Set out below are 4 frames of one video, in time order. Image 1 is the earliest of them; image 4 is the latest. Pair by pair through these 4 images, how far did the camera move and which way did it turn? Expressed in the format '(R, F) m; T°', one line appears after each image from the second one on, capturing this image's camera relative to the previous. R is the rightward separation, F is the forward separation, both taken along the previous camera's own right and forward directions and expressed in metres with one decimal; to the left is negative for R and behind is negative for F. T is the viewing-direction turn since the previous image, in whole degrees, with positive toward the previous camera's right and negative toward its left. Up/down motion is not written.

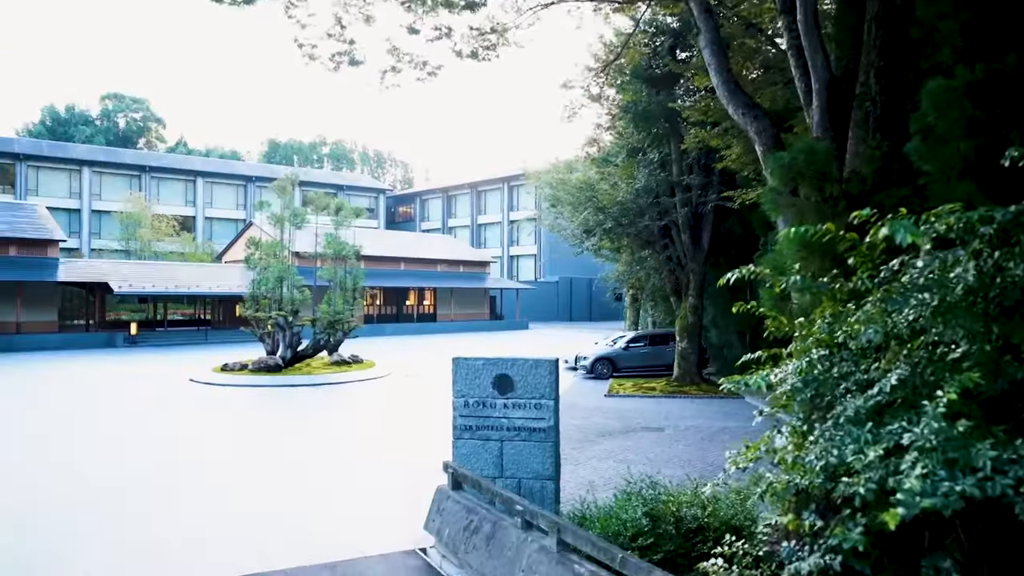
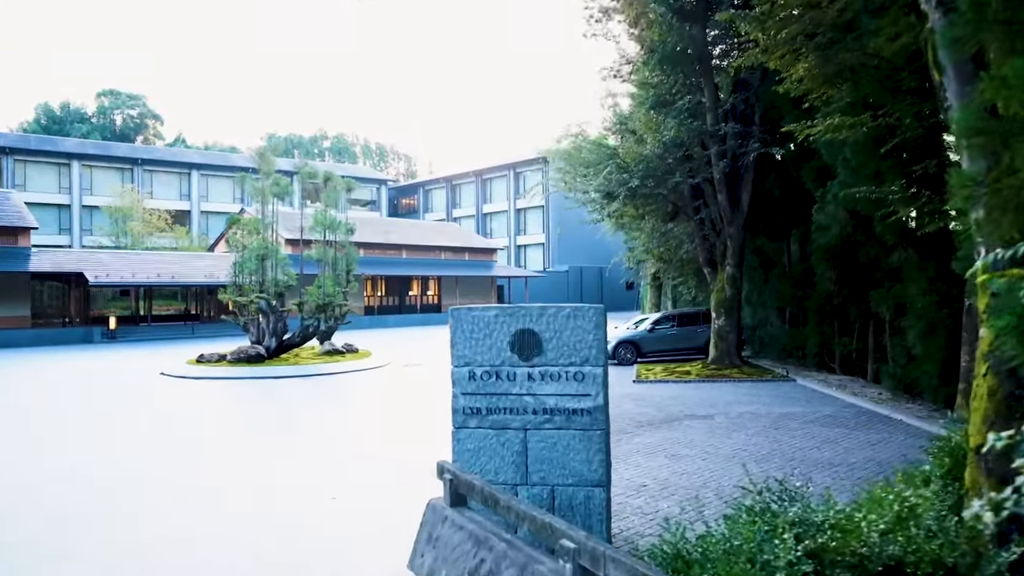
(-0.1, +2.3) m; -1°
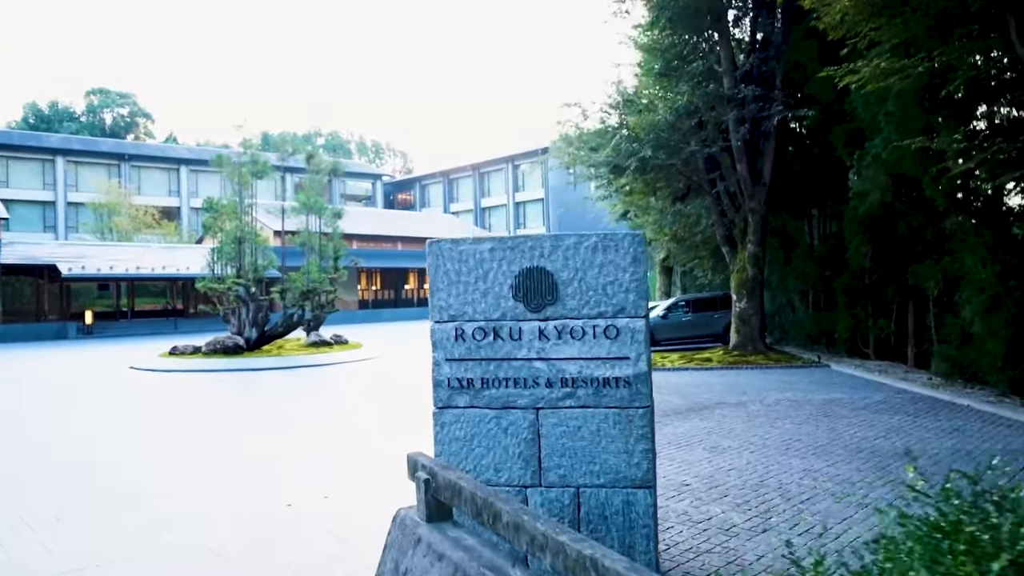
(0.0, +1.4) m; 0°
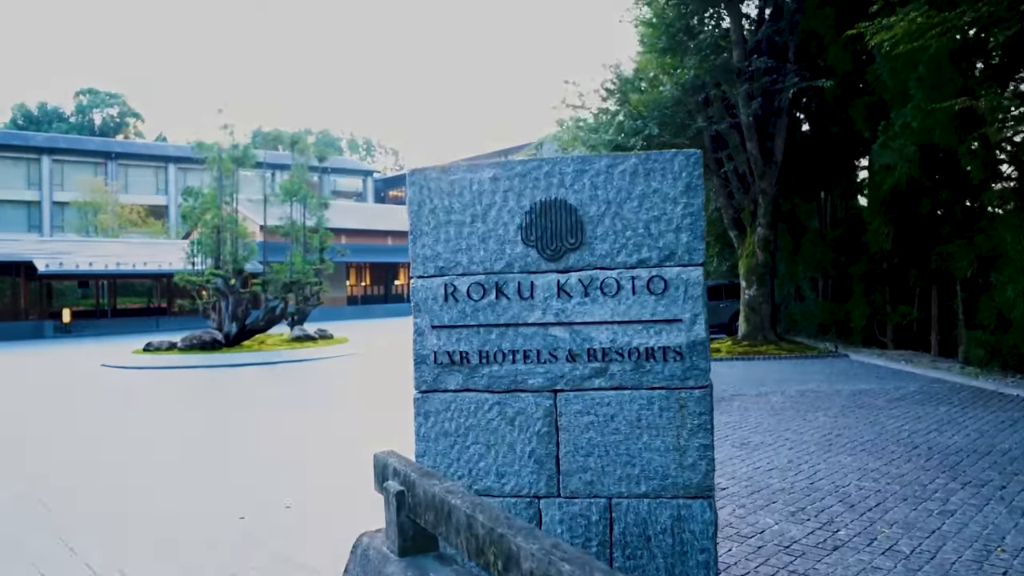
(-0.1, +0.9) m; +1°
